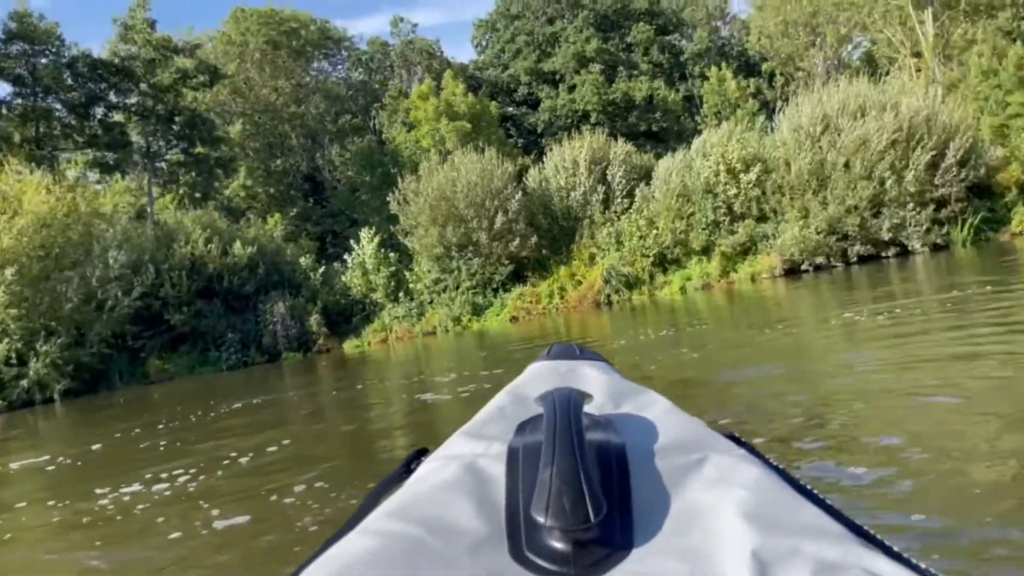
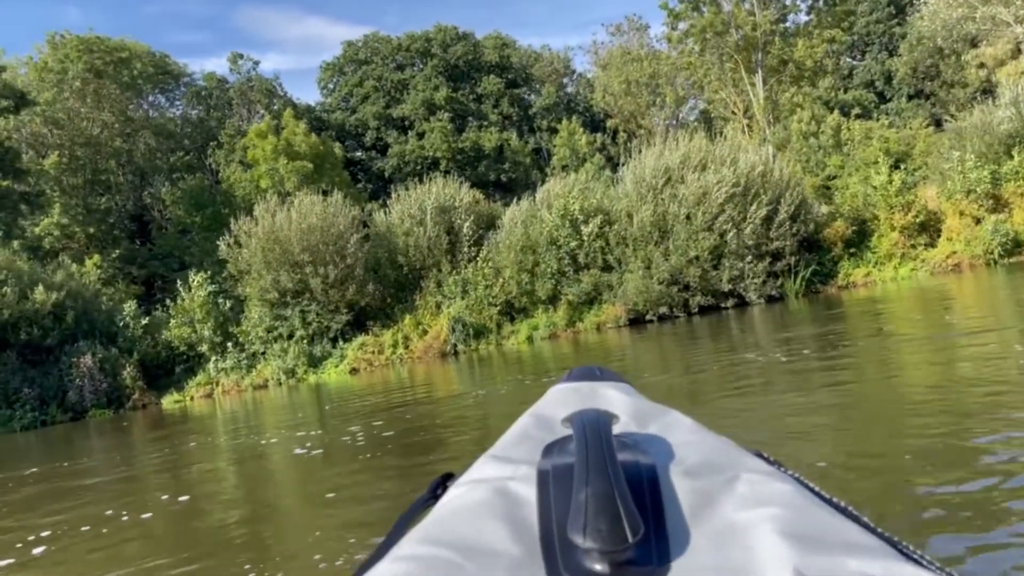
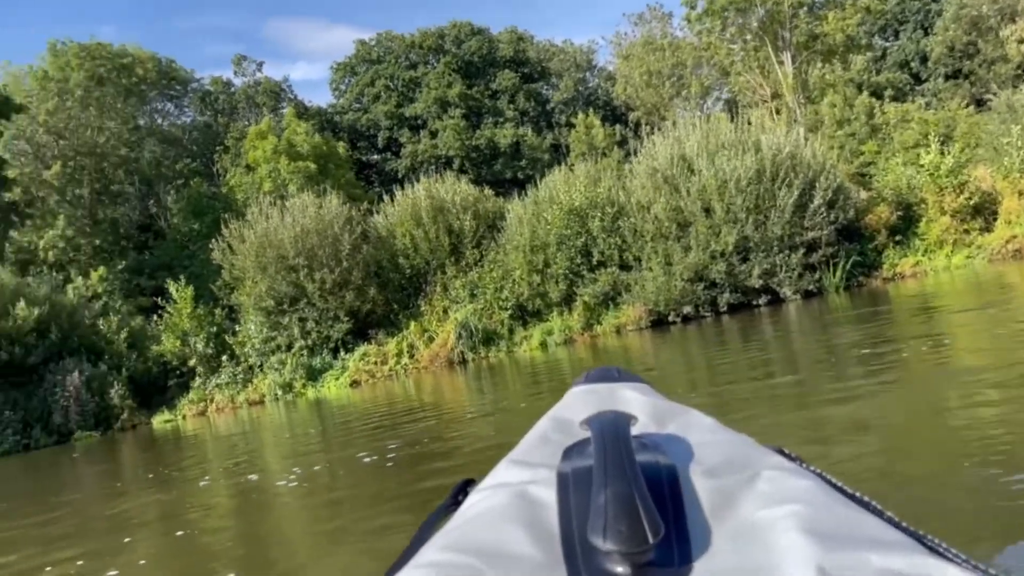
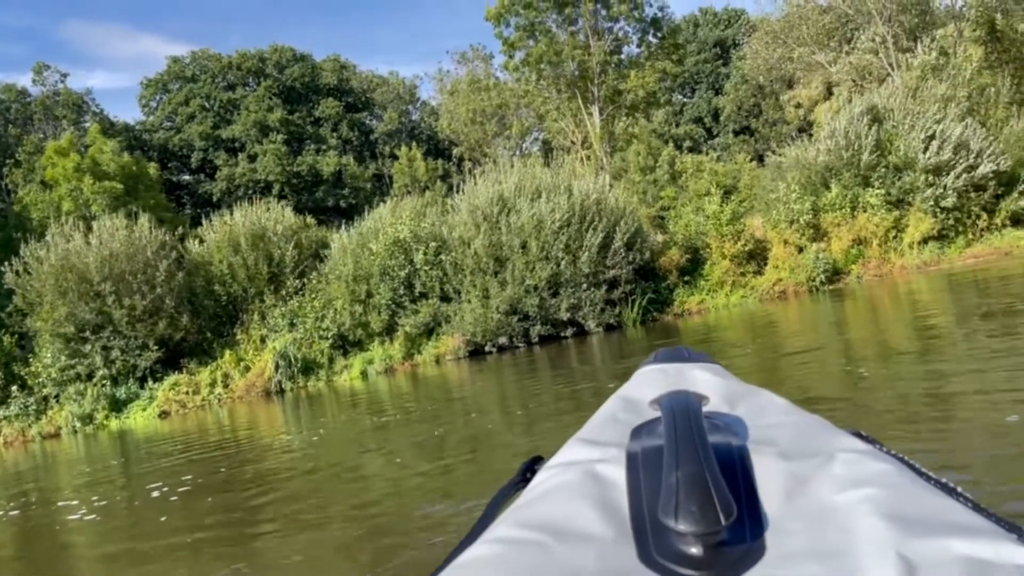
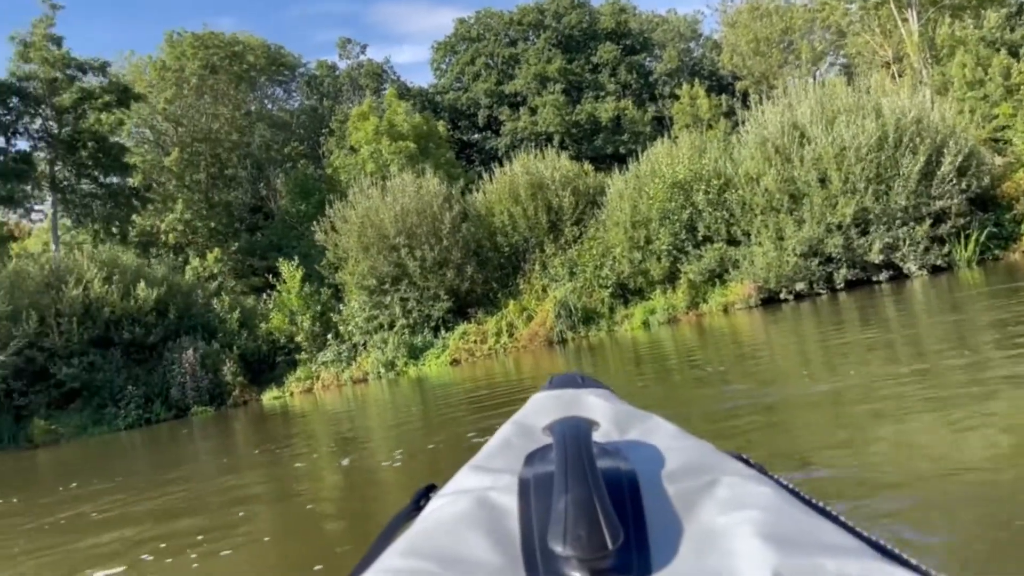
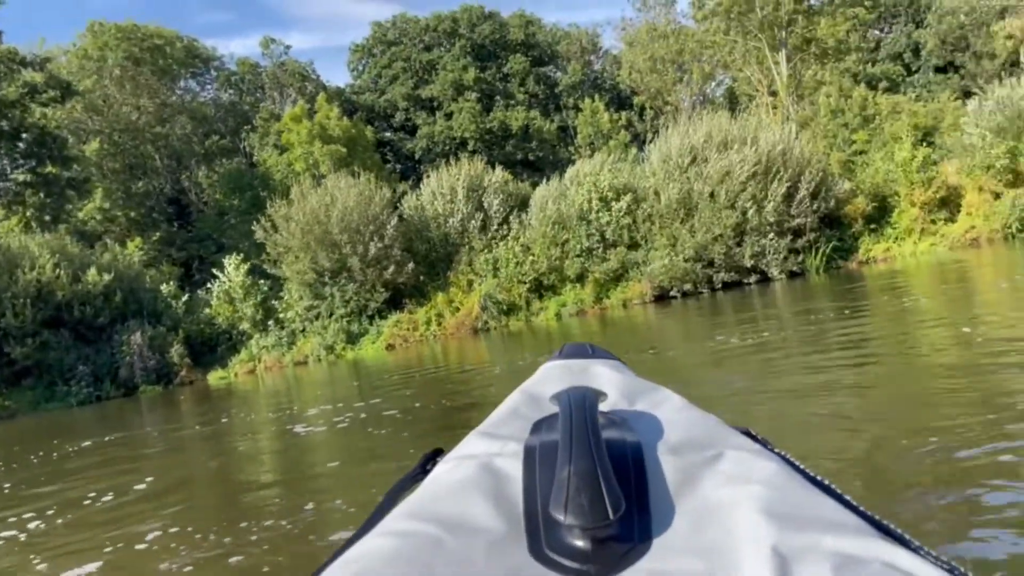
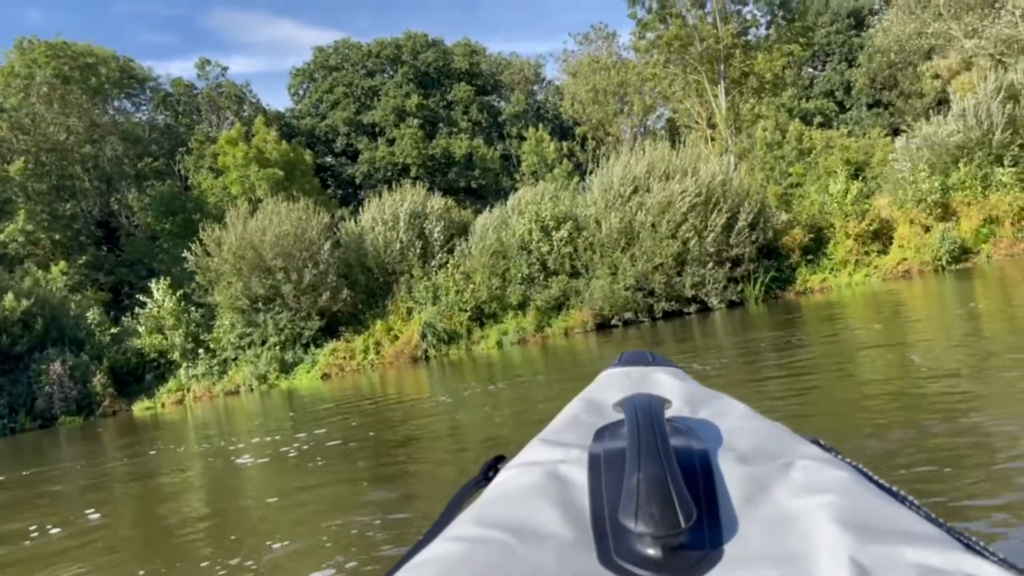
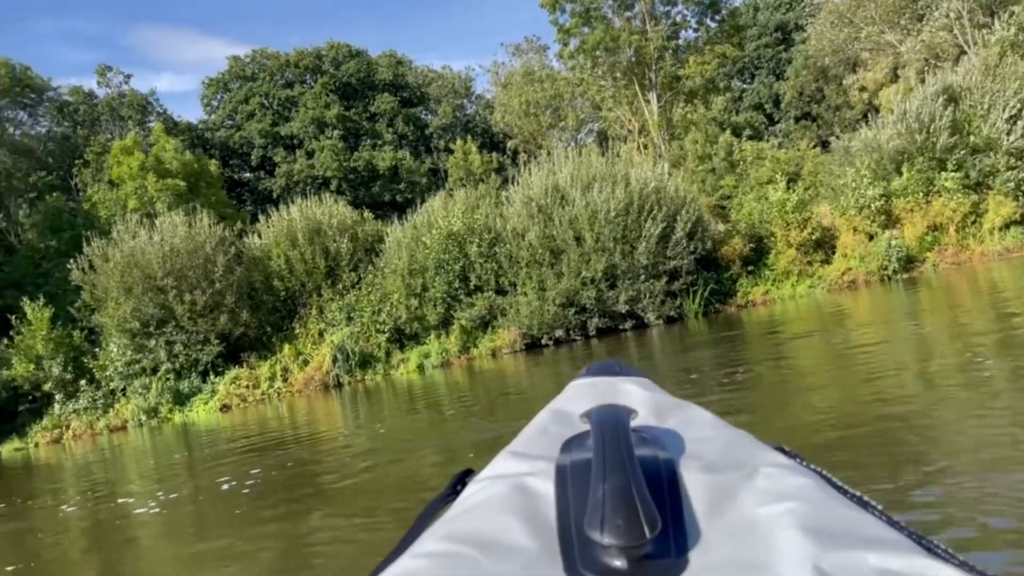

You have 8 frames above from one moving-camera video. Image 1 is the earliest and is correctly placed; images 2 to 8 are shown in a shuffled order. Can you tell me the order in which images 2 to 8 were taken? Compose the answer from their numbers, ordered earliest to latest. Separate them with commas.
6, 7, 2, 4, 8, 3, 5
